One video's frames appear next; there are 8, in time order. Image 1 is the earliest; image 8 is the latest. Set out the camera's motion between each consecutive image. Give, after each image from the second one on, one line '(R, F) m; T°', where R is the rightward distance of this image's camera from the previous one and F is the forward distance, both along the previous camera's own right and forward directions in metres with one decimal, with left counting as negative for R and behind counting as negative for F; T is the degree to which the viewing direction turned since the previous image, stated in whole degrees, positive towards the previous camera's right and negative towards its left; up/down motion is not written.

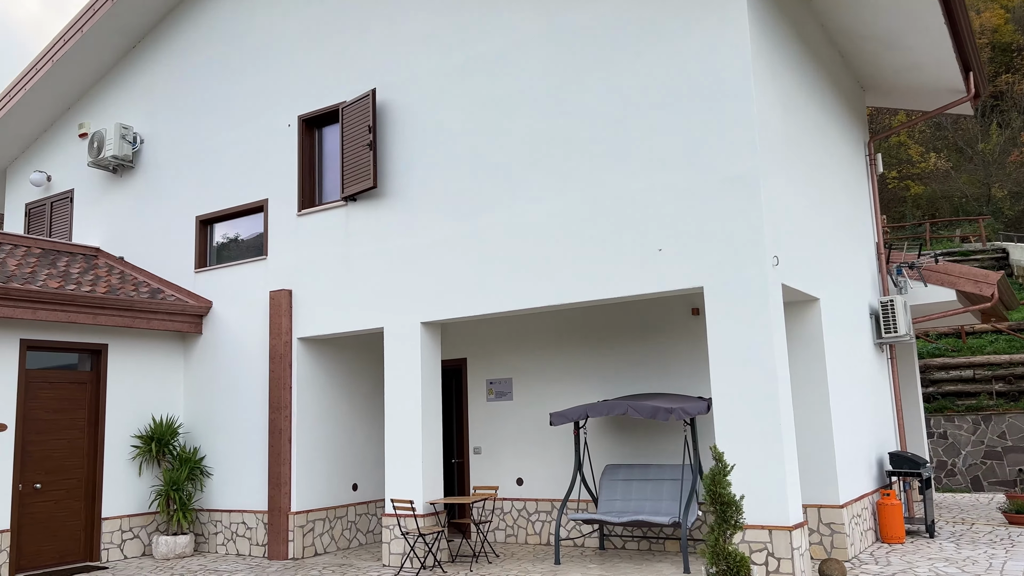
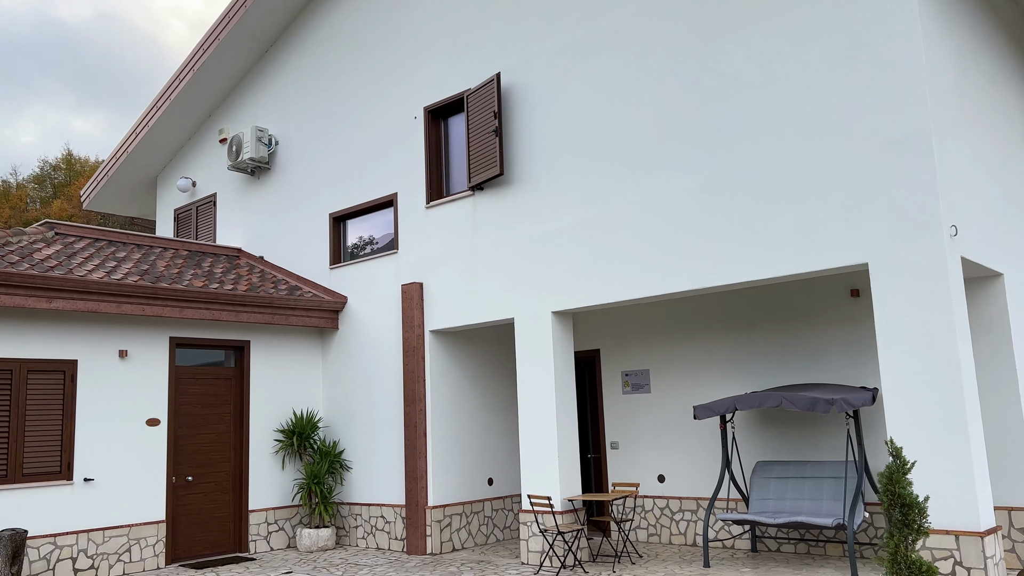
(-0.1, +0.4) m; -9°
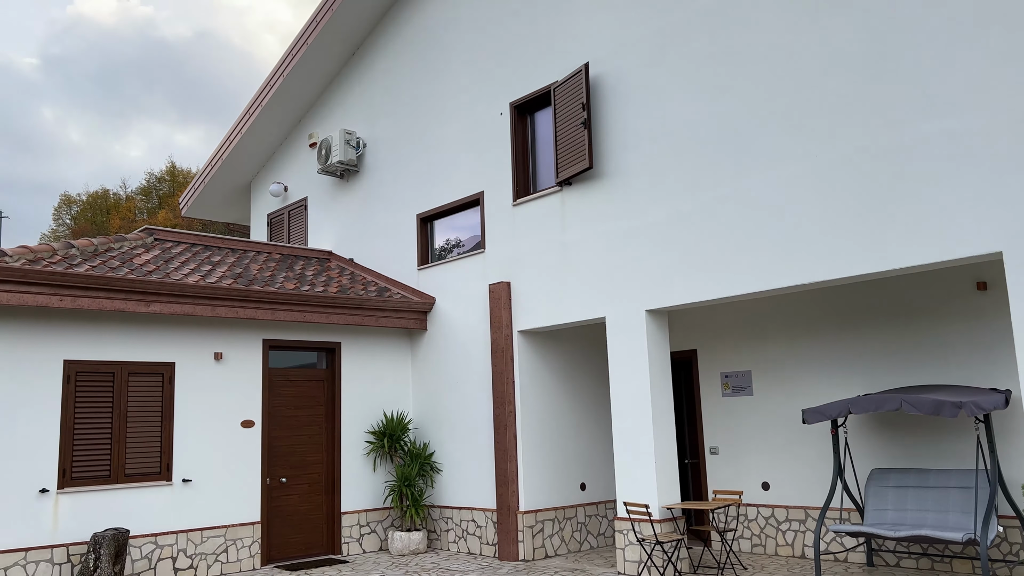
(0.0, +0.3) m; -6°
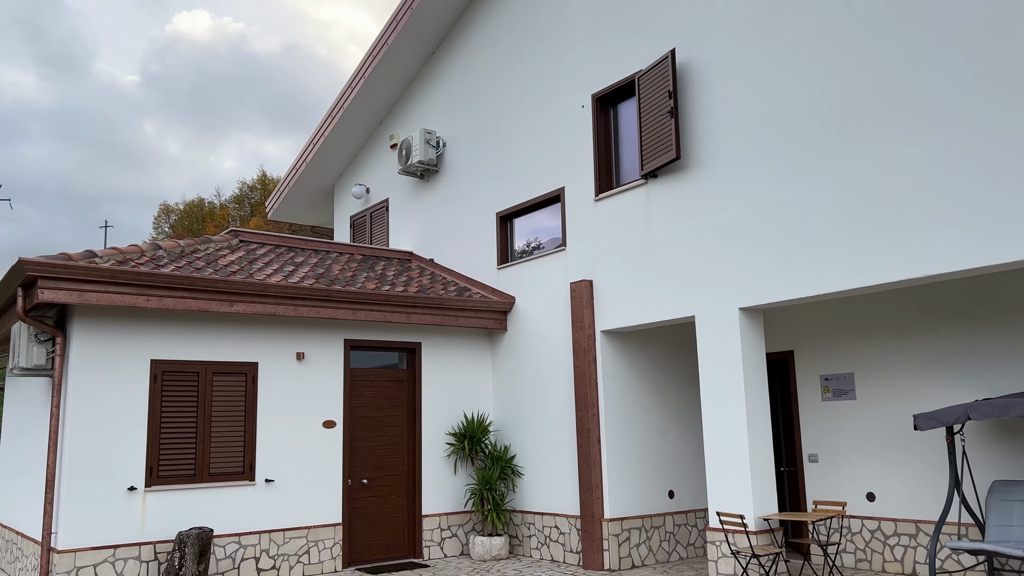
(0.0, +0.3) m; -6°
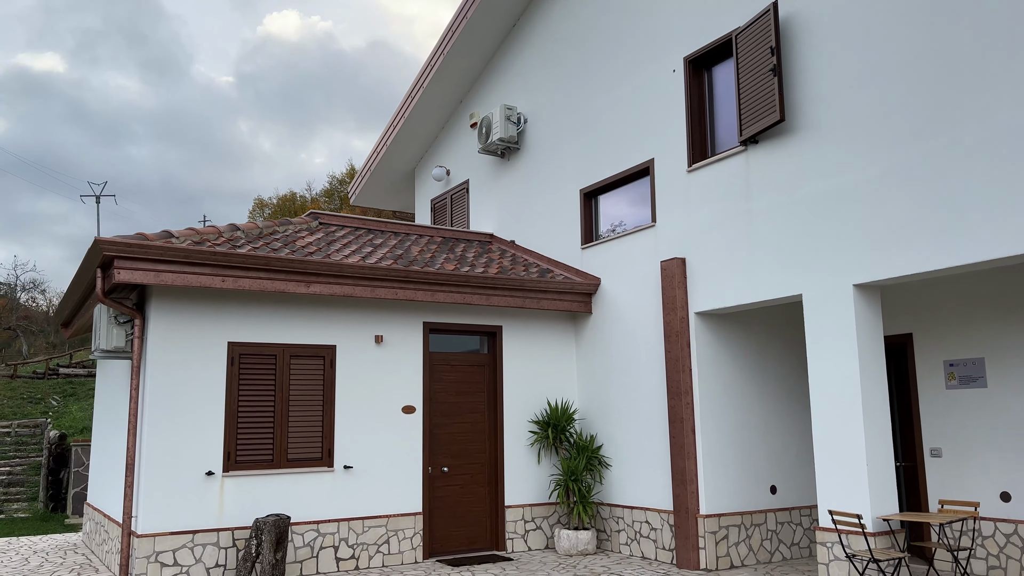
(0.0, +0.5) m; -6°
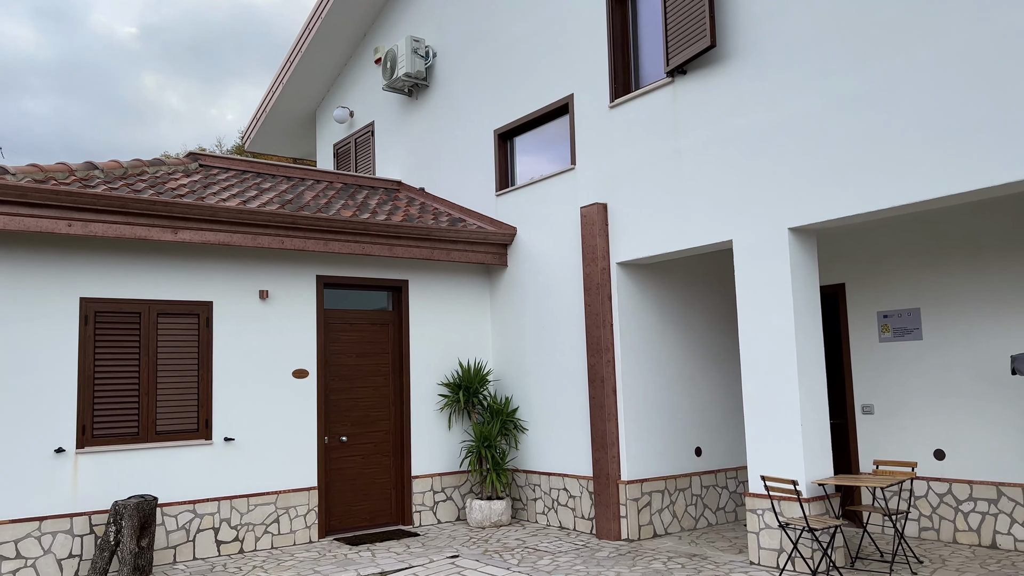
(+0.2, +0.8) m; +5°
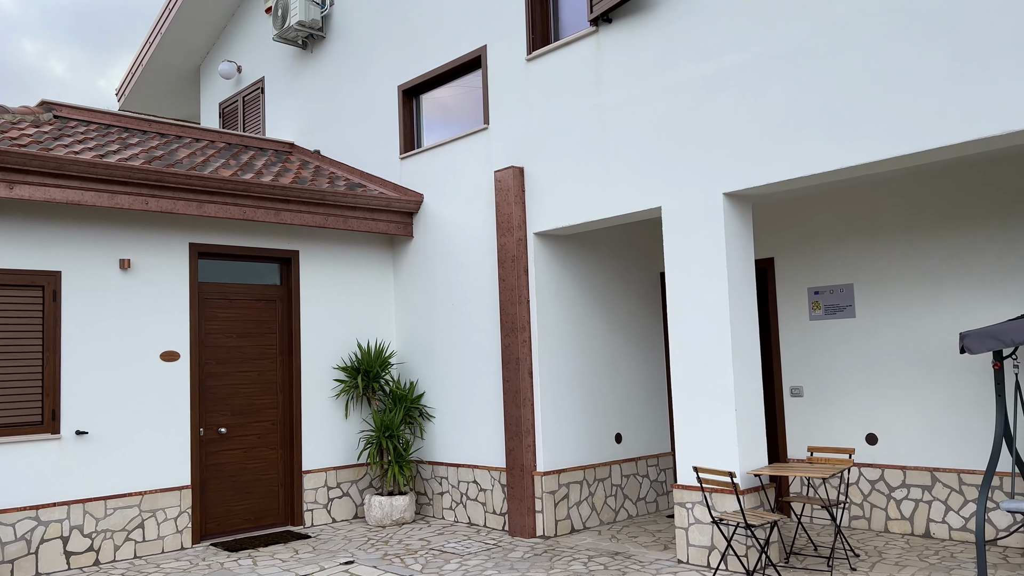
(0.0, +0.8) m; +7°
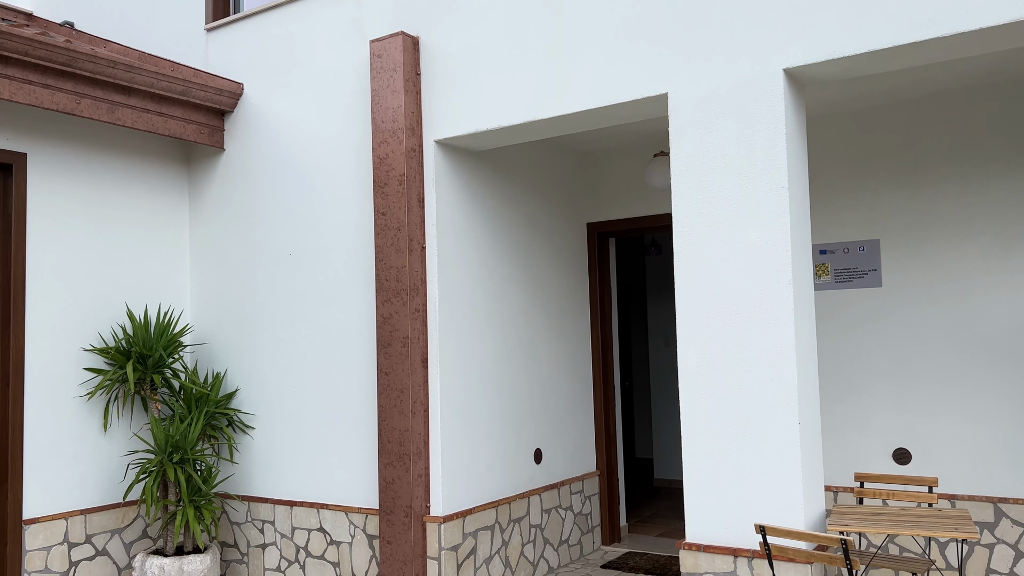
(-0.5, +2.5) m; +14°
